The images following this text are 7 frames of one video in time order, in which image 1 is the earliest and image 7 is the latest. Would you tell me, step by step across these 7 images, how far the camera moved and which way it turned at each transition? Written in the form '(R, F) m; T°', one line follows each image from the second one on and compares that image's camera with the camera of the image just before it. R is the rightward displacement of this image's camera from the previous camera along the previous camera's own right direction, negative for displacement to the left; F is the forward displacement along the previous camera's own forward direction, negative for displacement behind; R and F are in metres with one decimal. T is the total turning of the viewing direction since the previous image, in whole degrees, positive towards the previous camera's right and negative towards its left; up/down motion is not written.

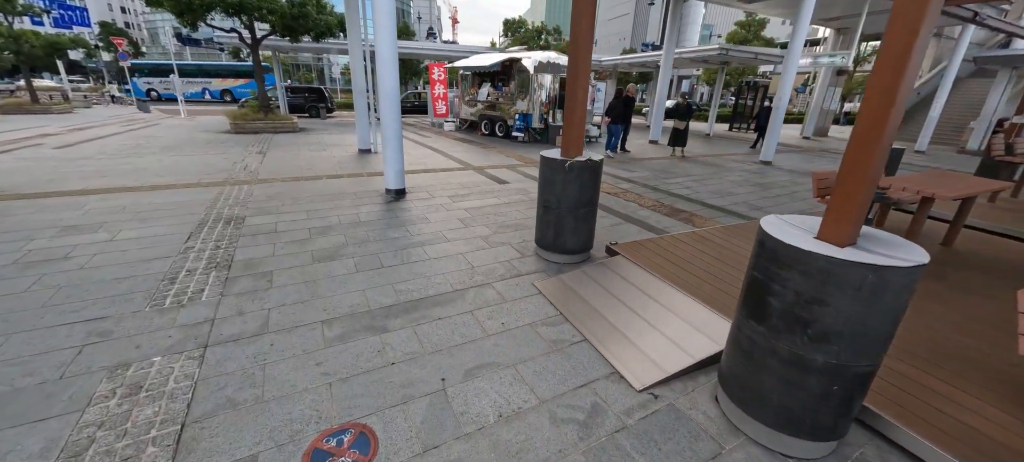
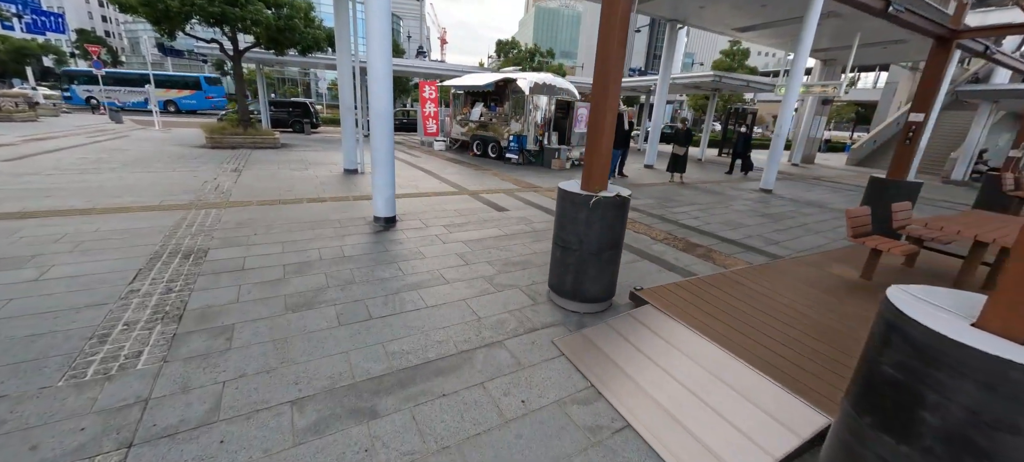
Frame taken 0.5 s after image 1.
(-0.2, +0.5) m; +2°
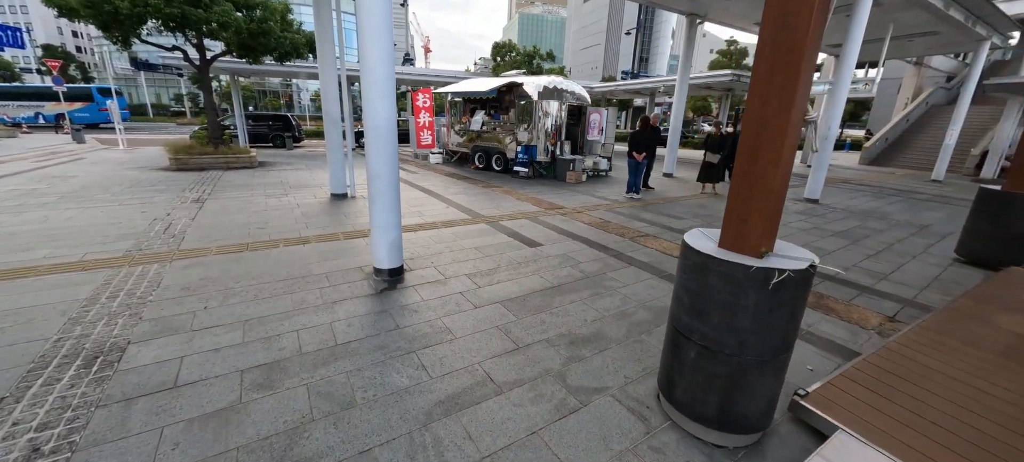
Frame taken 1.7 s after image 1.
(-0.6, +1.3) m; +2°
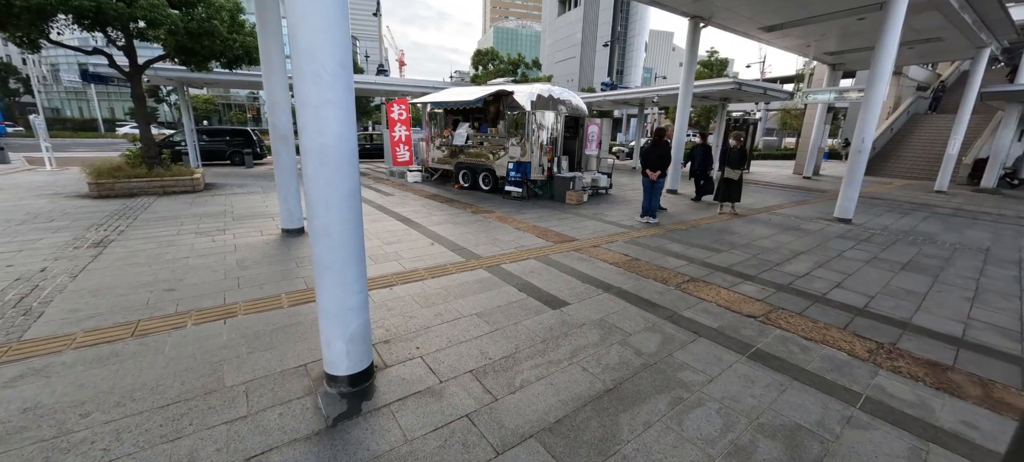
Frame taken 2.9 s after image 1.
(-0.3, +1.4) m; +3°
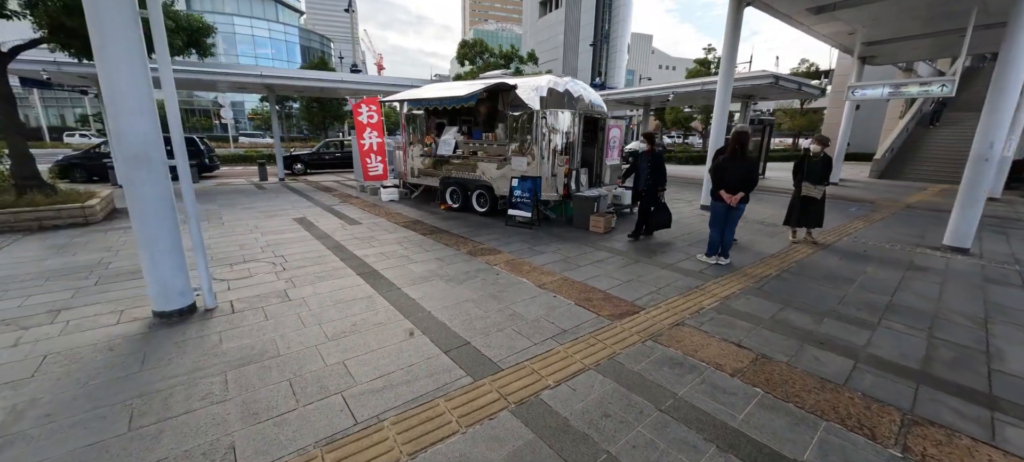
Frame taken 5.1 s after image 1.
(-0.4, +2.2) m; +3°
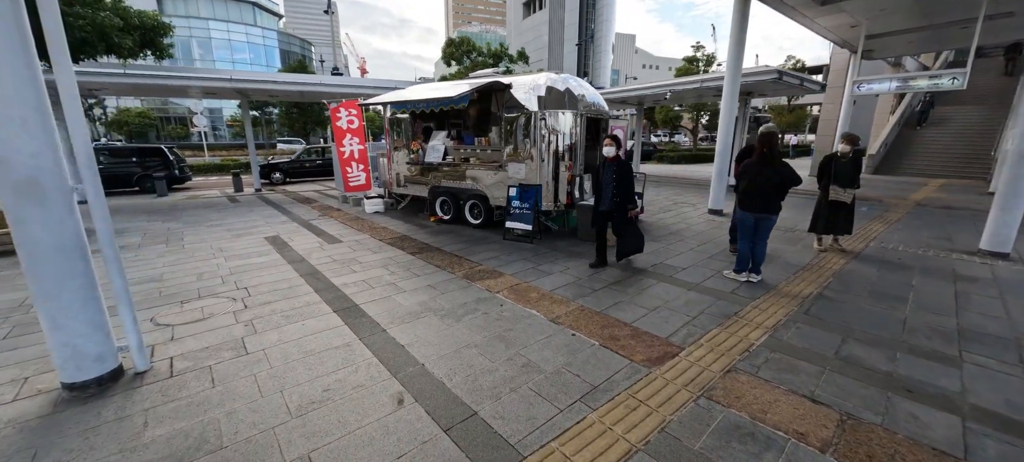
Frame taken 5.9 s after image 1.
(-0.2, +0.7) m; +2°
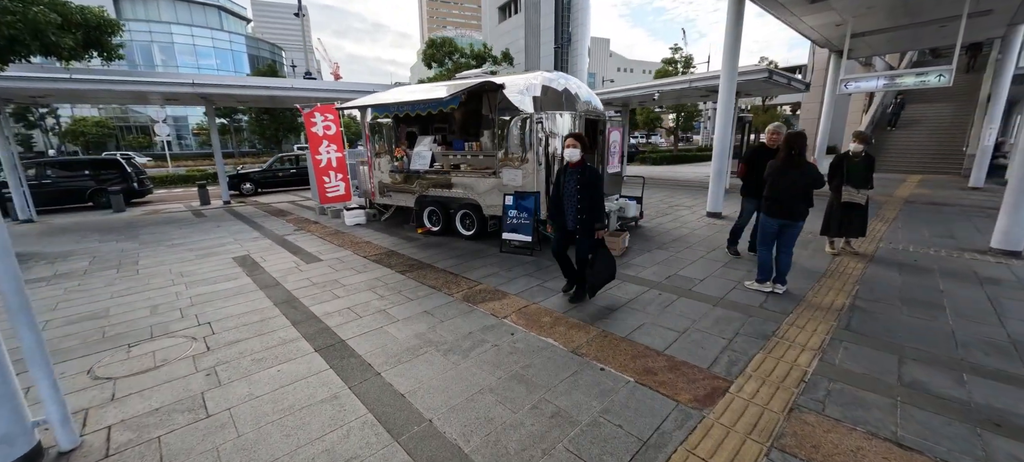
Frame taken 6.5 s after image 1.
(-0.3, +0.5) m; +3°
